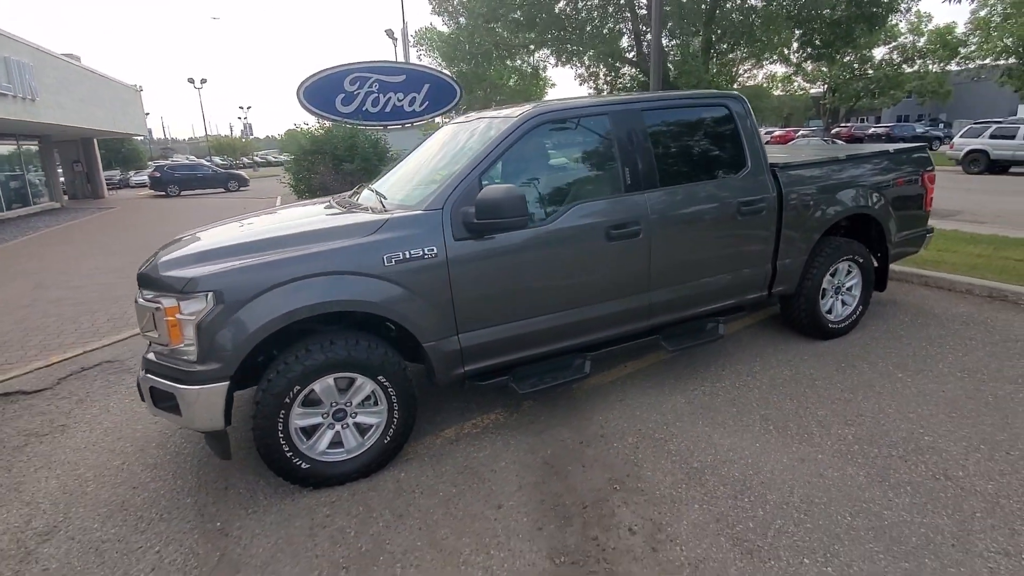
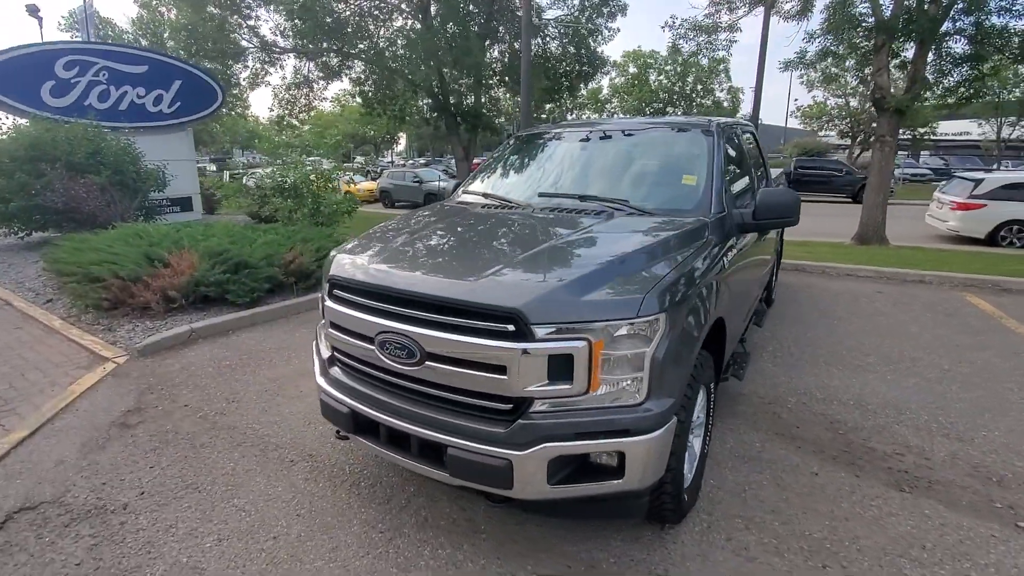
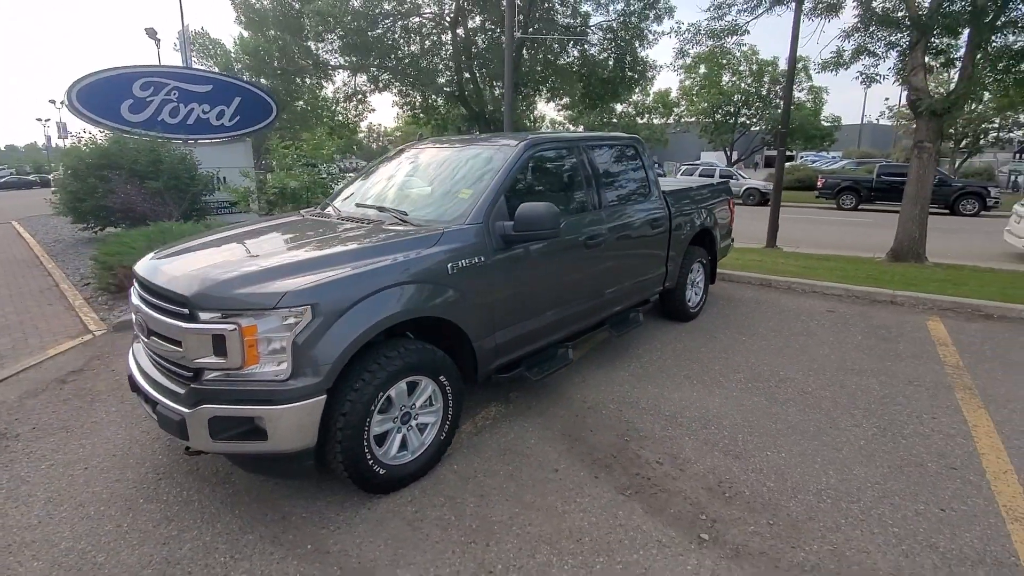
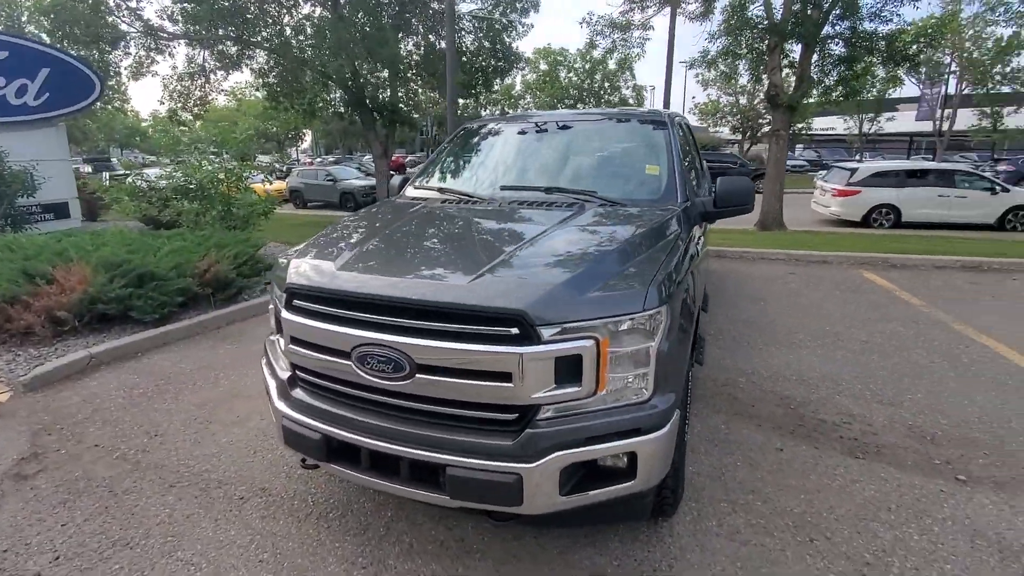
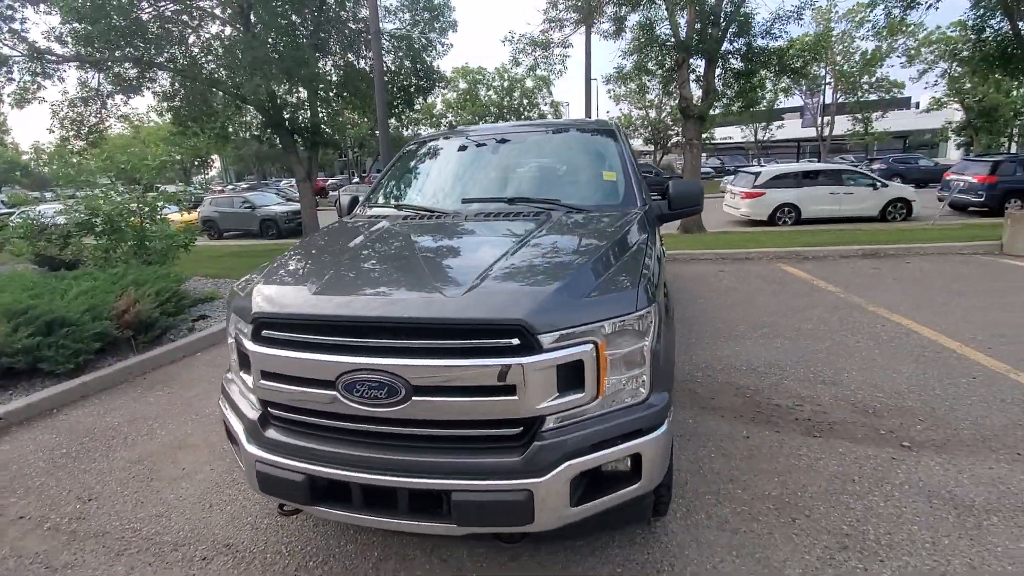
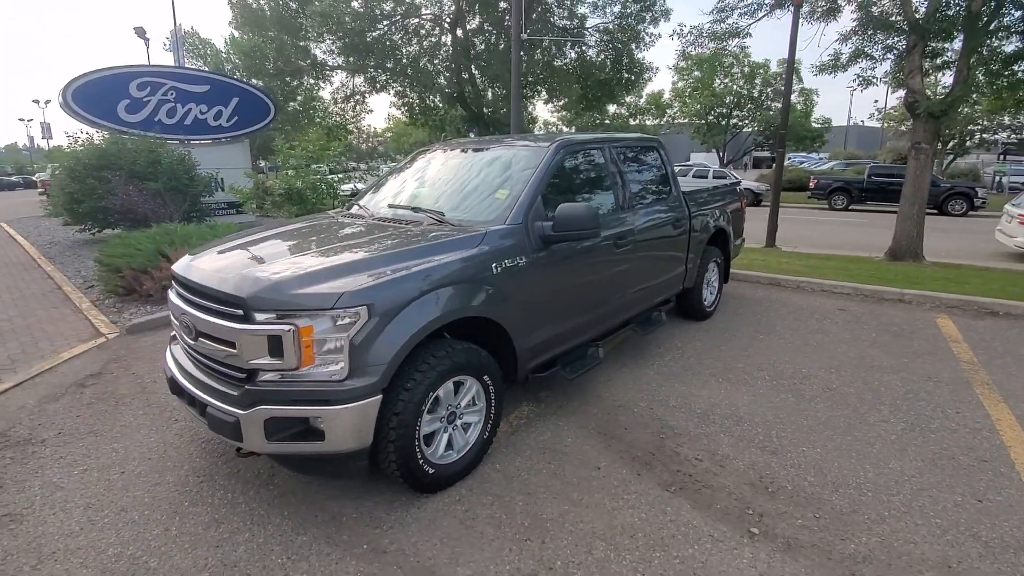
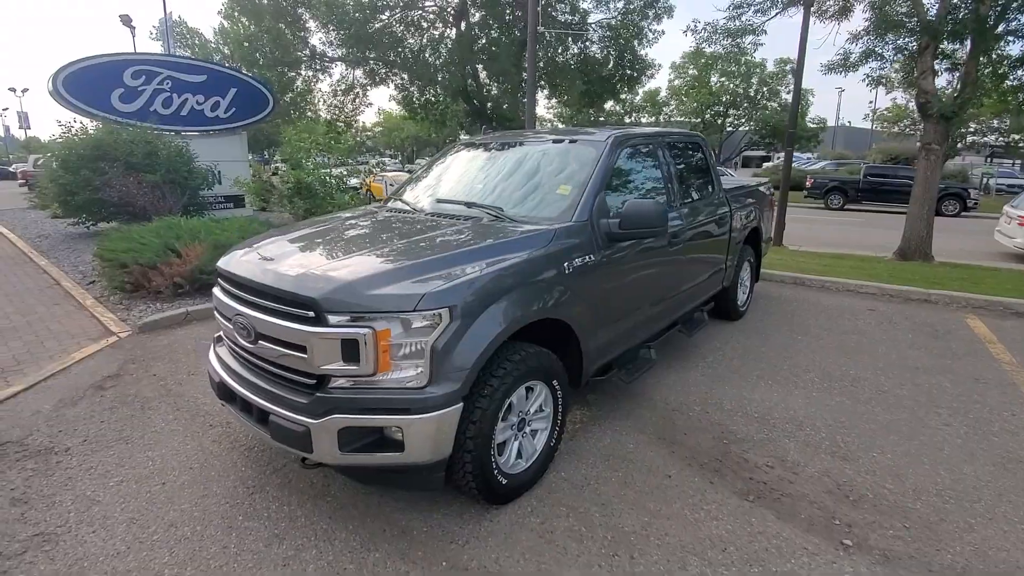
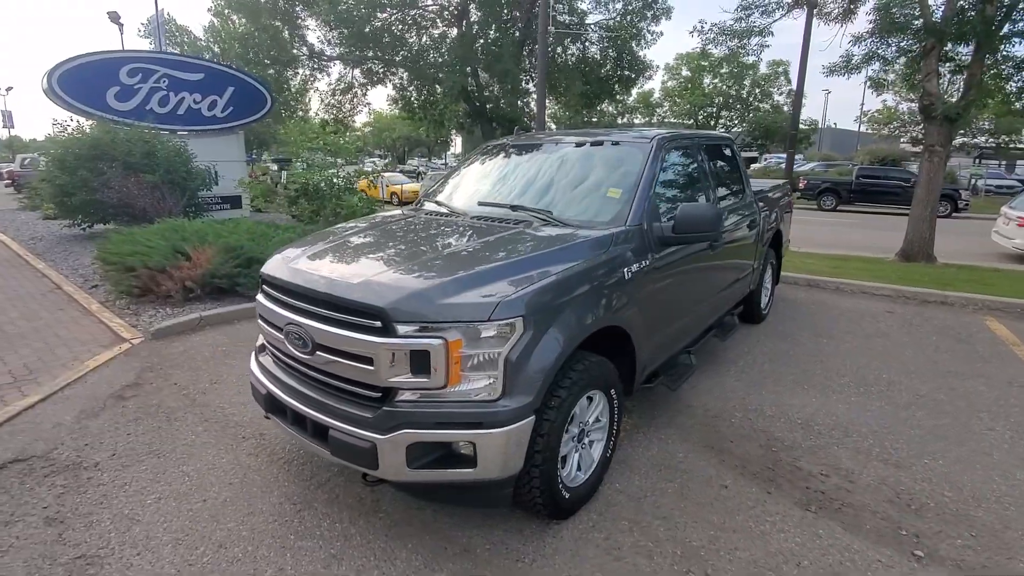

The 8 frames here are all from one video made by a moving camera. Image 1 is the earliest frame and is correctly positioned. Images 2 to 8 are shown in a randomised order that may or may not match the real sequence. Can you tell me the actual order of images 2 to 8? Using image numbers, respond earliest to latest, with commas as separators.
3, 6, 7, 8, 2, 4, 5
